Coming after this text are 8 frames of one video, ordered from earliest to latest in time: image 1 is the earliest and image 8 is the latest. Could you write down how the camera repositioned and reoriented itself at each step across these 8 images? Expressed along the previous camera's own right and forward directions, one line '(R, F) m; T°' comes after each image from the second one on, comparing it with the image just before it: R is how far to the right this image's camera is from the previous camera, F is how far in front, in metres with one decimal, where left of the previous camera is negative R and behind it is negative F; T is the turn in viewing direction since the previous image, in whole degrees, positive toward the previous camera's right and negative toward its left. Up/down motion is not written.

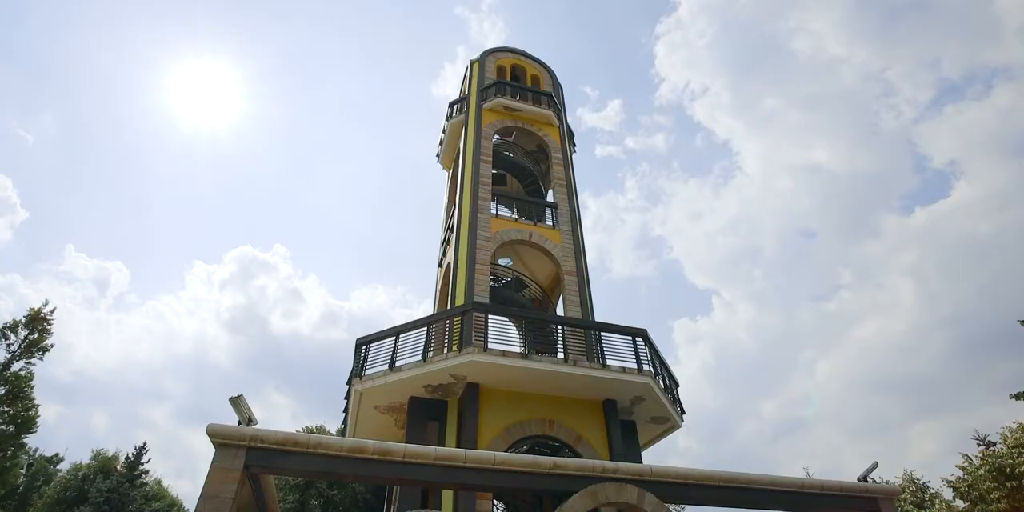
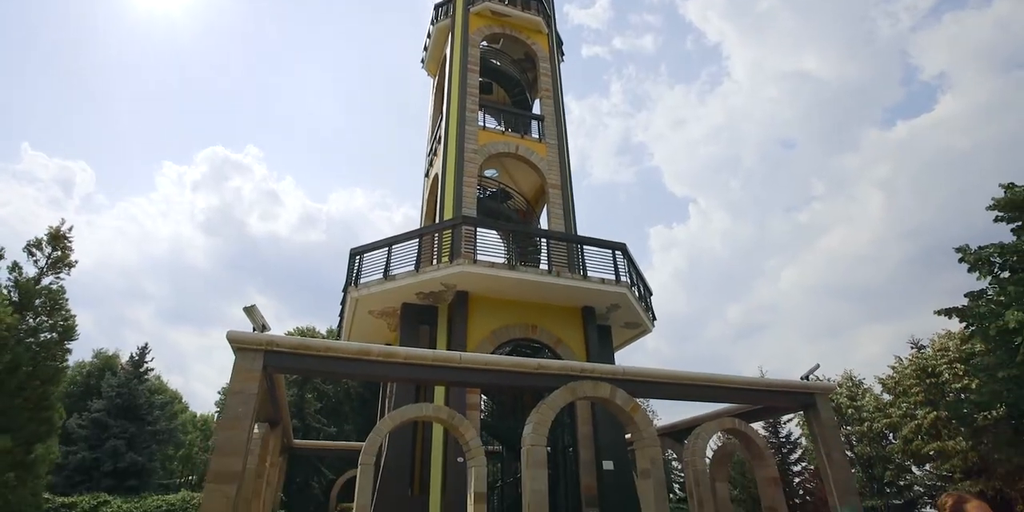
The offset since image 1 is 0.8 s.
(-0.3, -0.6) m; +2°
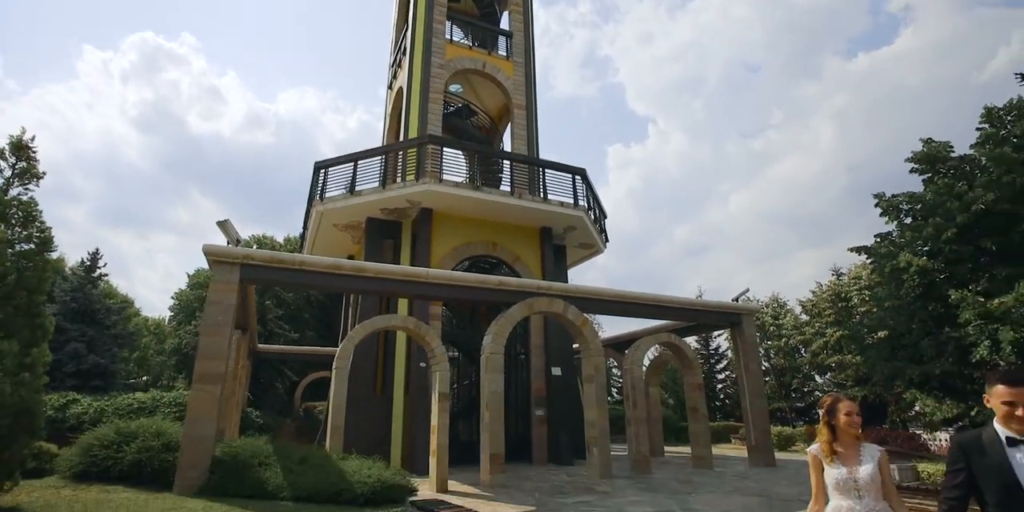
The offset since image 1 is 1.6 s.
(-0.2, -0.7) m; +5°
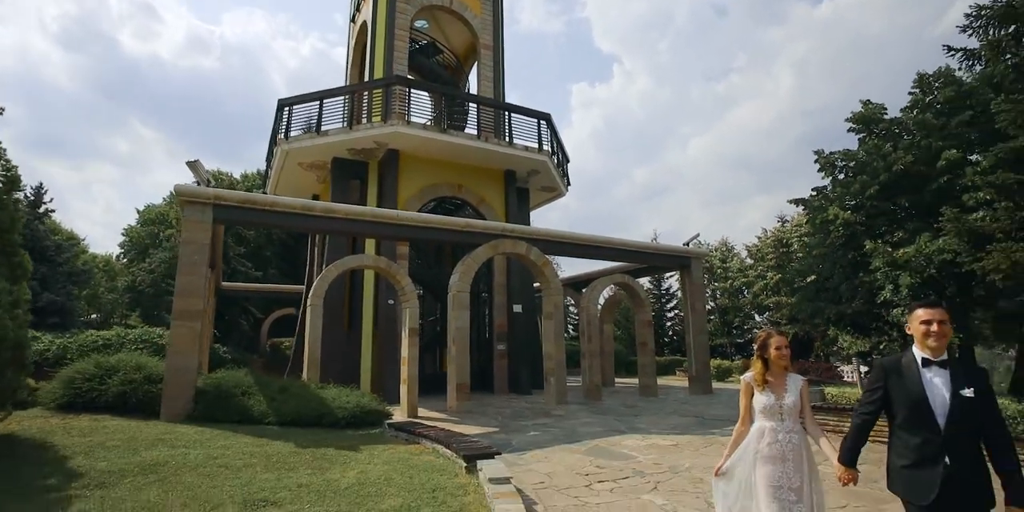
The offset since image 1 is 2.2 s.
(-0.2, -0.6) m; +4°
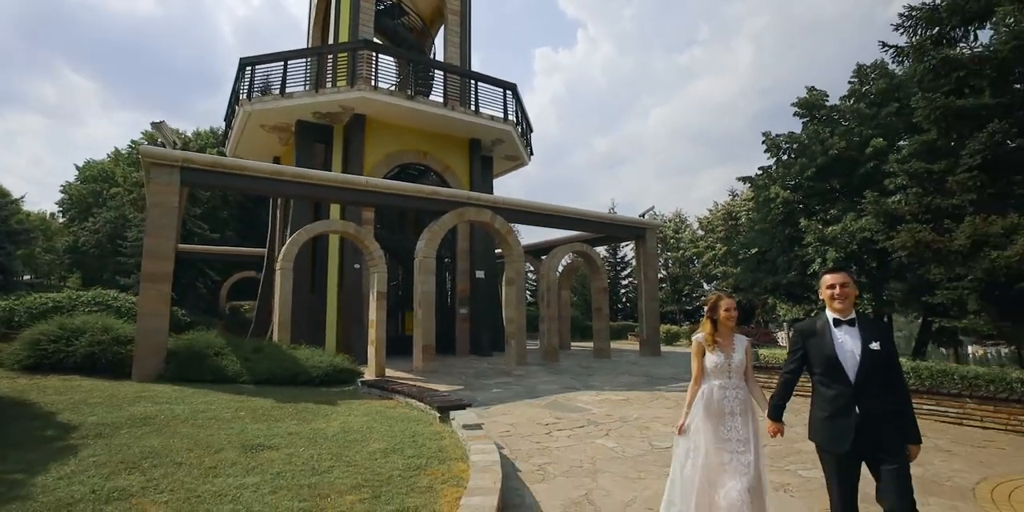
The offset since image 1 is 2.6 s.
(-0.2, -0.6) m; +5°
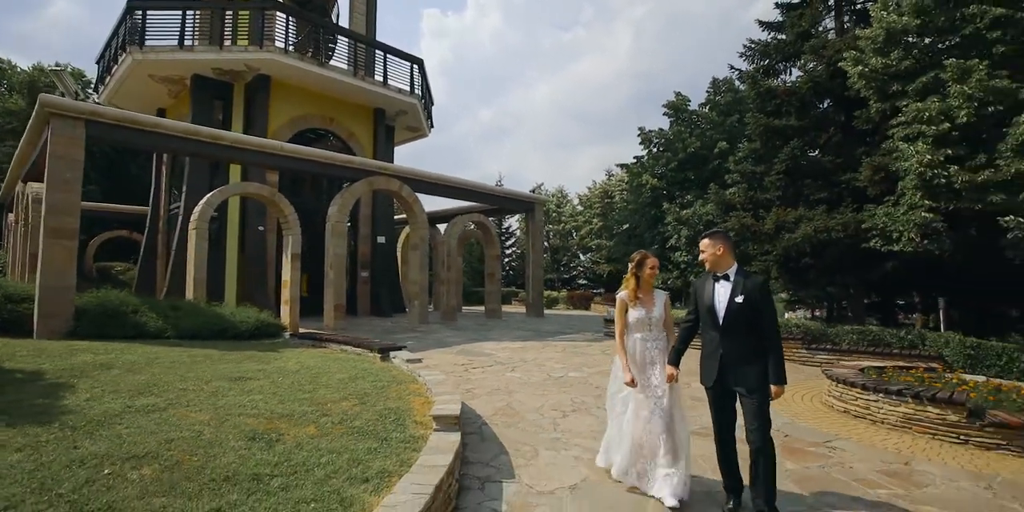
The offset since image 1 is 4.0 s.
(-0.8, -1.4) m; +13°
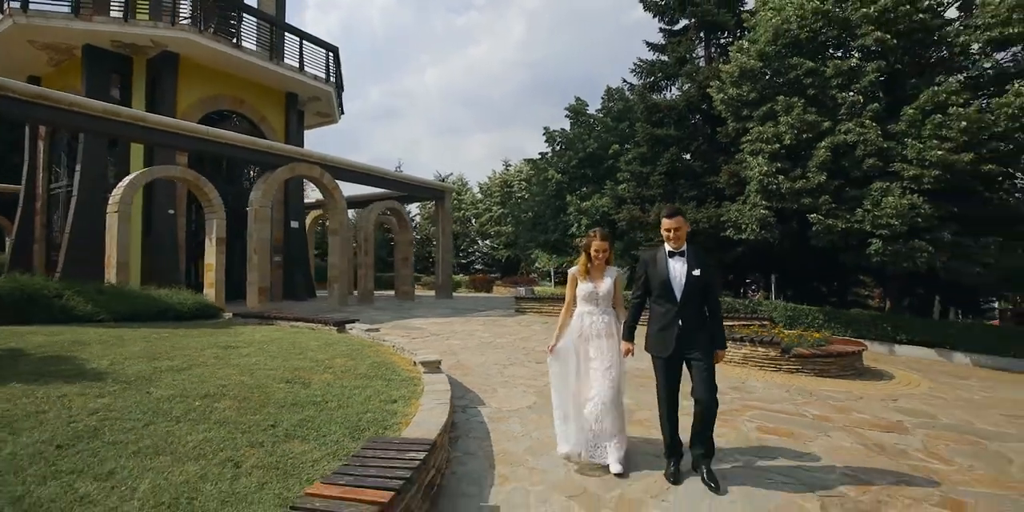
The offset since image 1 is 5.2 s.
(-0.9, -1.4) m; +12°
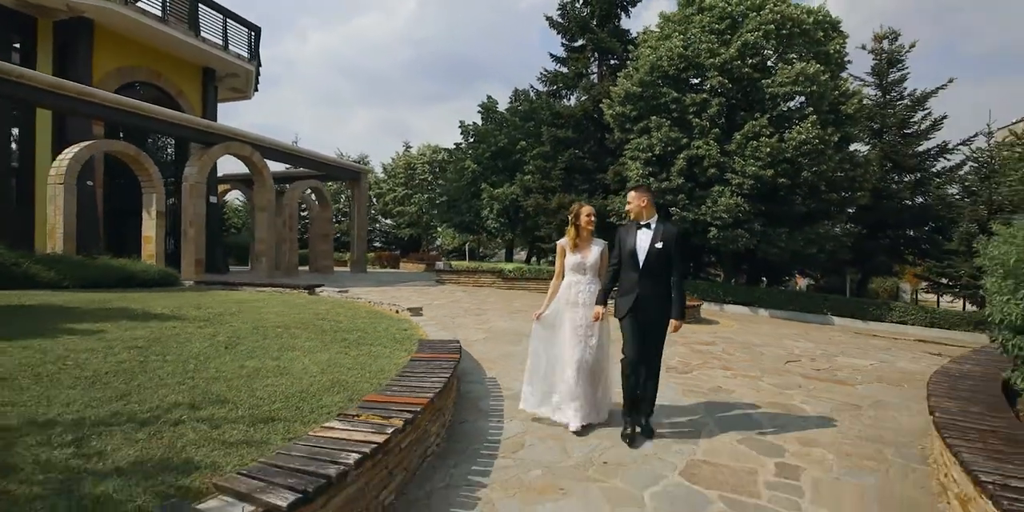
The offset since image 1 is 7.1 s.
(-1.2, -2.4) m; +12°
